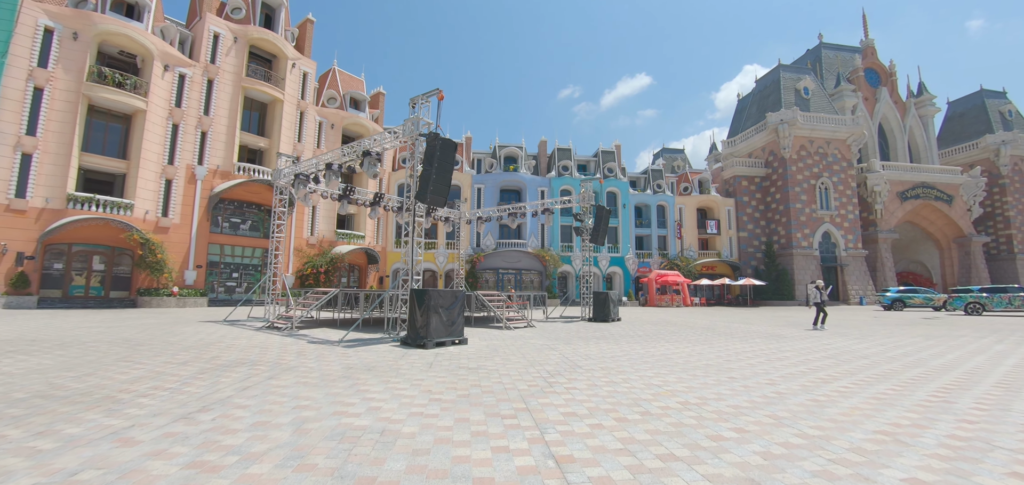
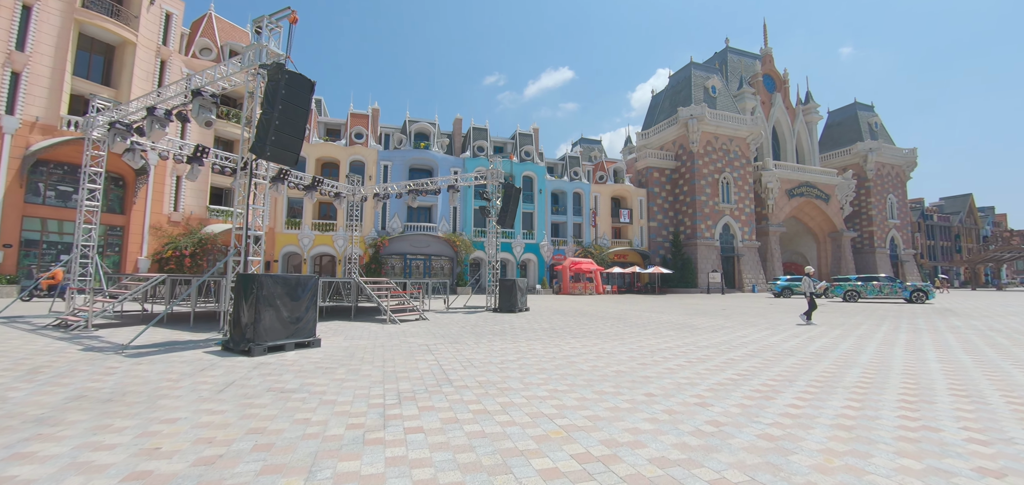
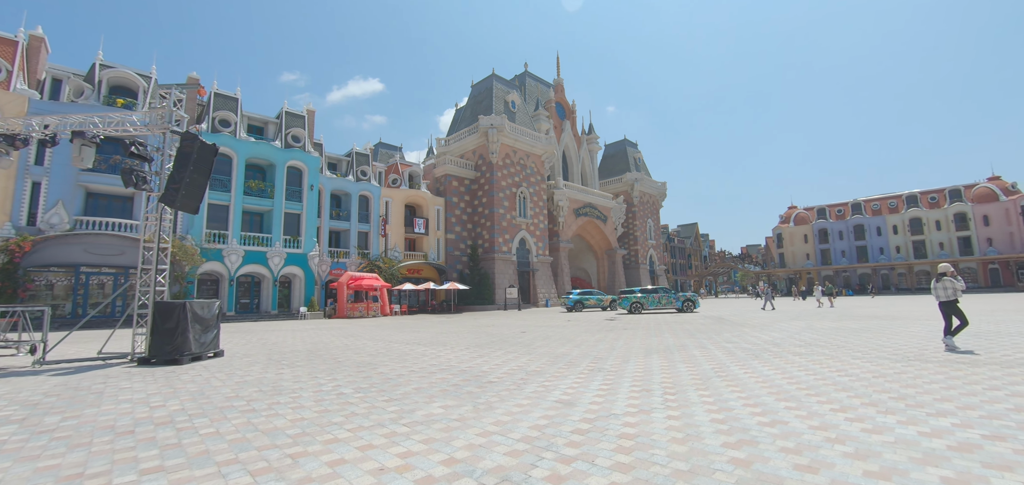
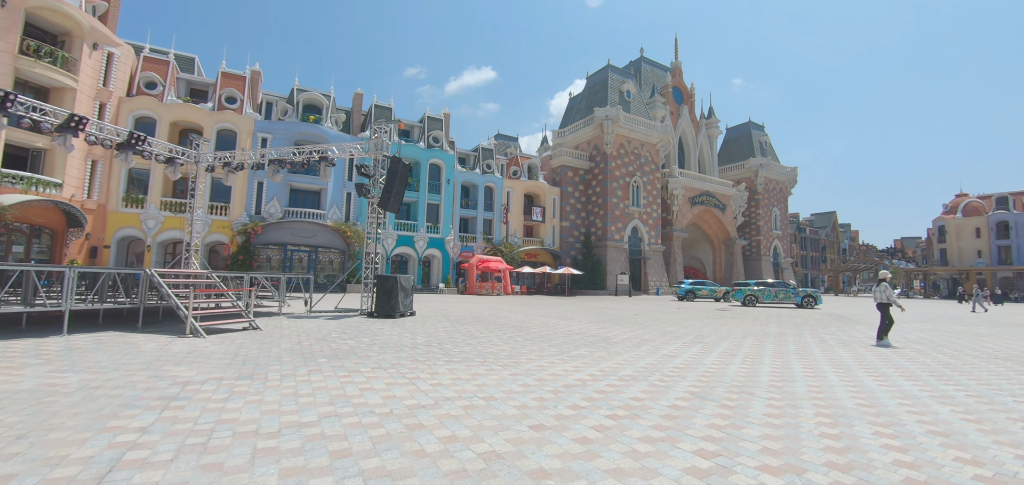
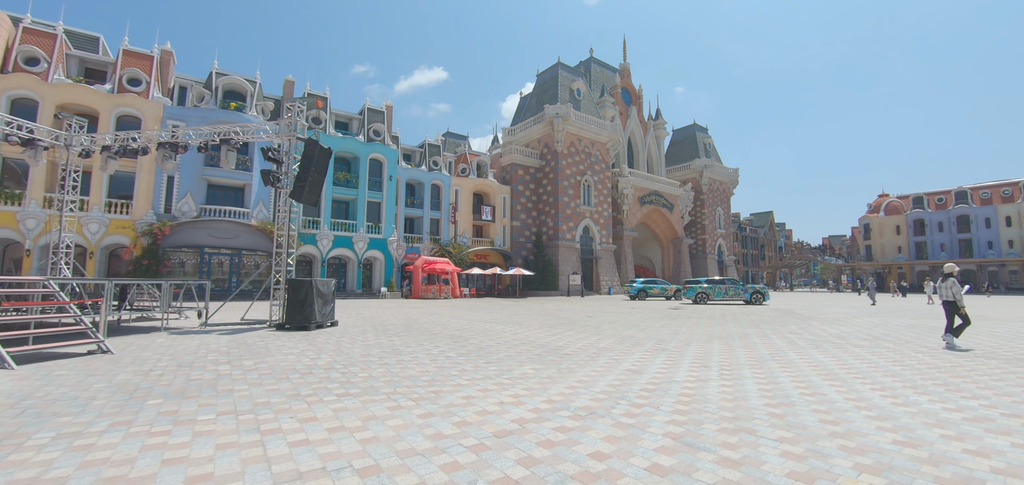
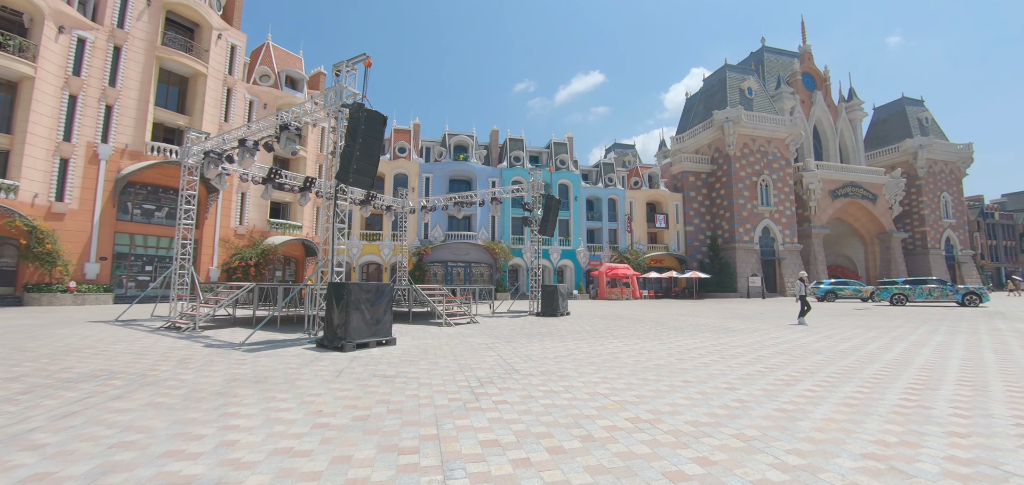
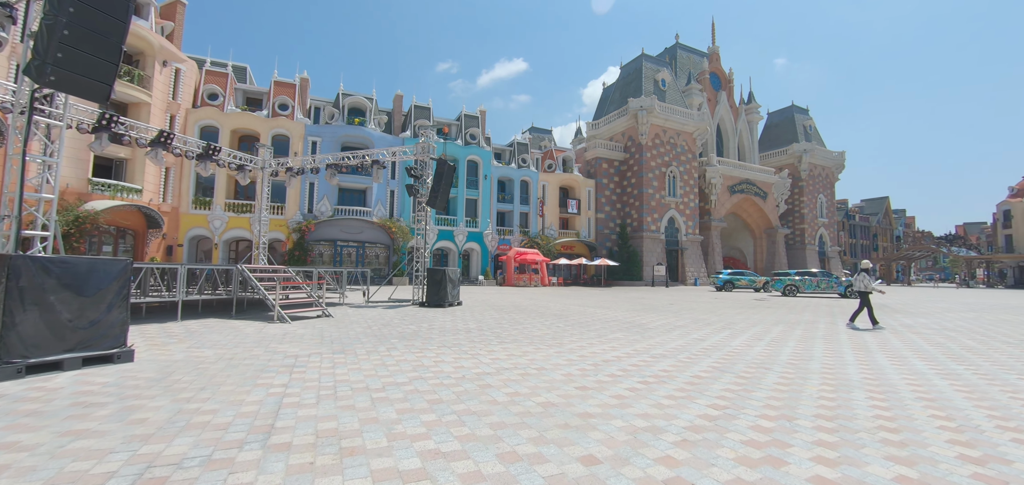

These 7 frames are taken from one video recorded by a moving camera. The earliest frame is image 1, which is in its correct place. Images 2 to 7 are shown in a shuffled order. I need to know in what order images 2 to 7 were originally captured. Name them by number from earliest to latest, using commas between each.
6, 2, 7, 4, 5, 3
